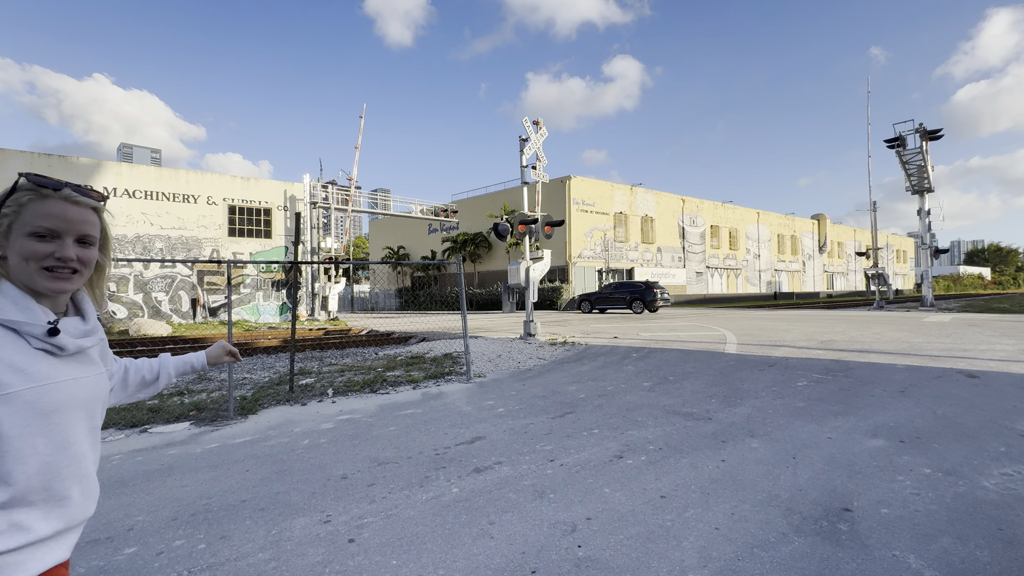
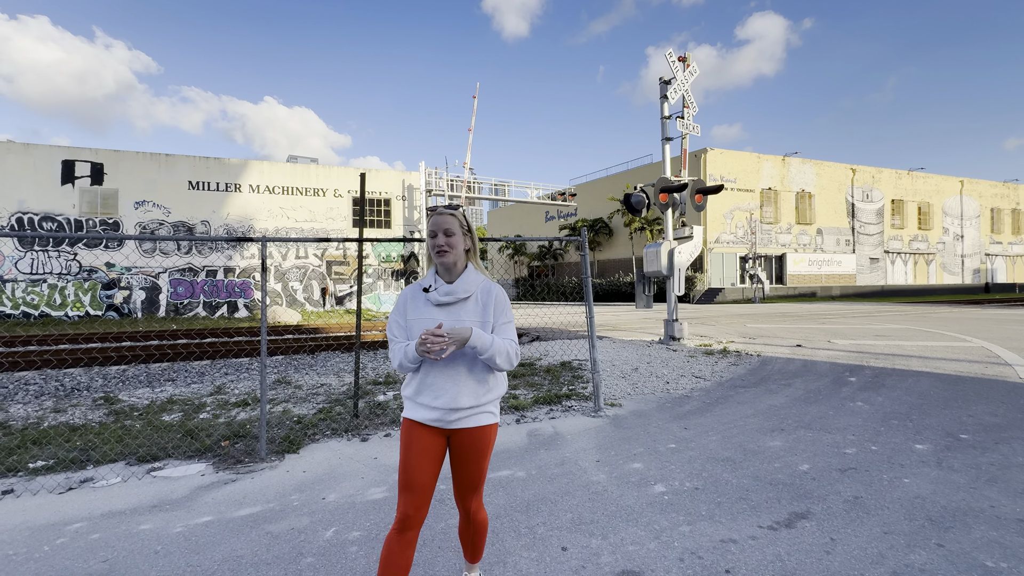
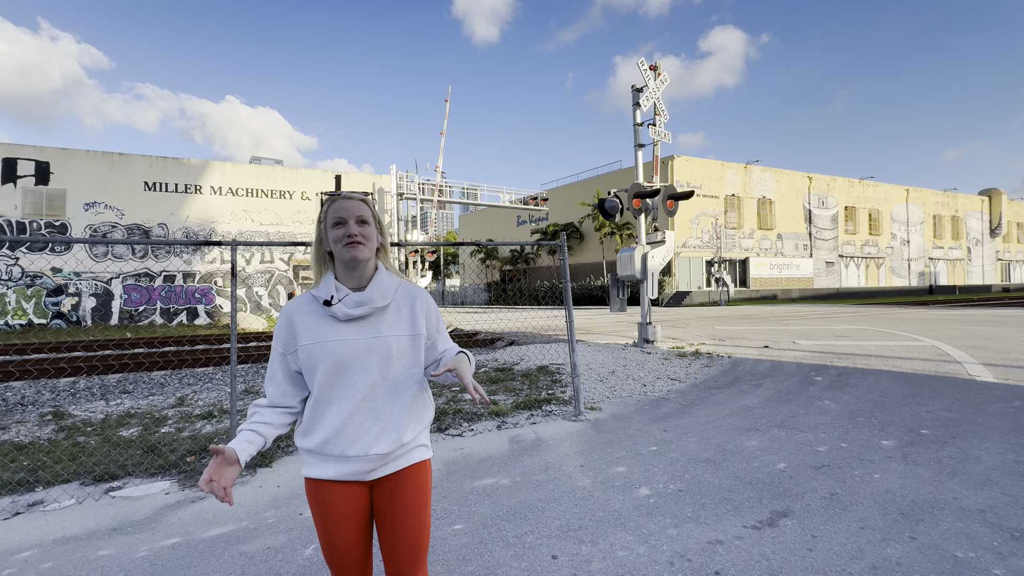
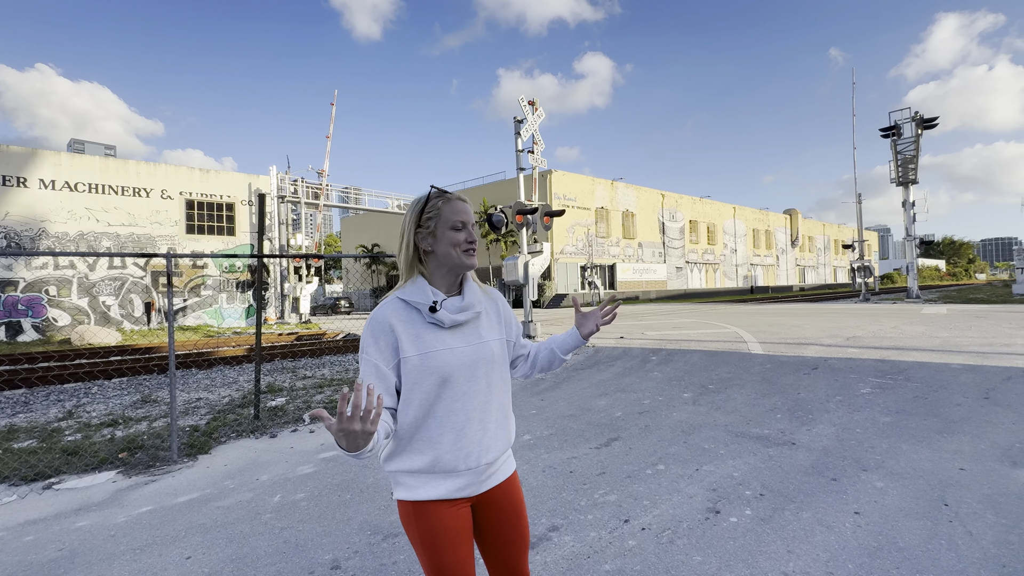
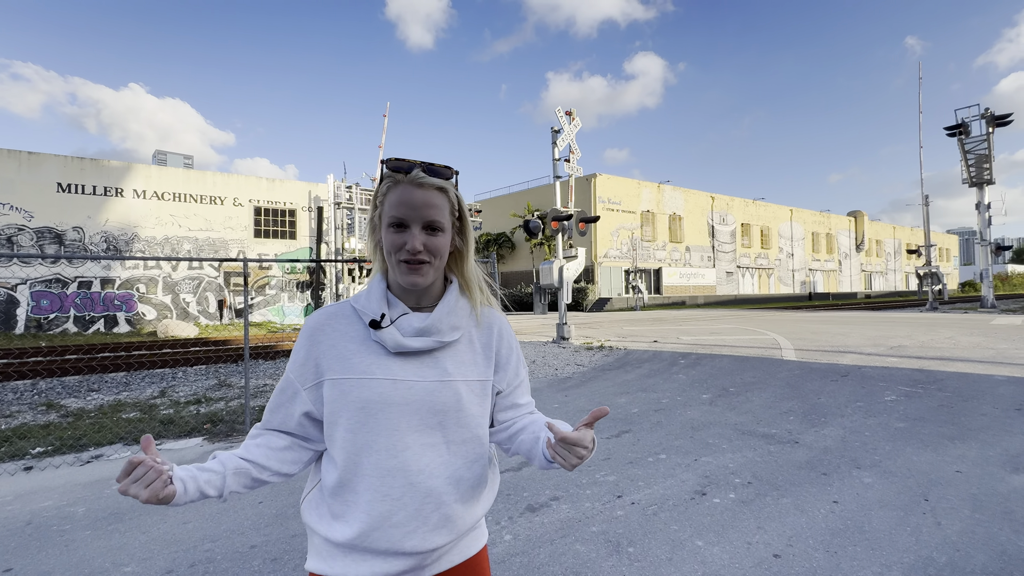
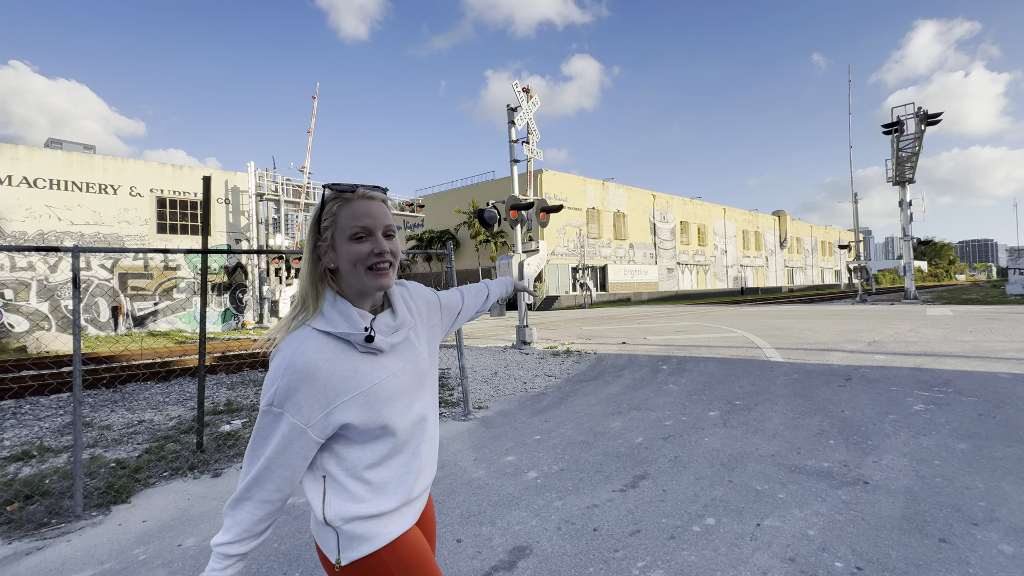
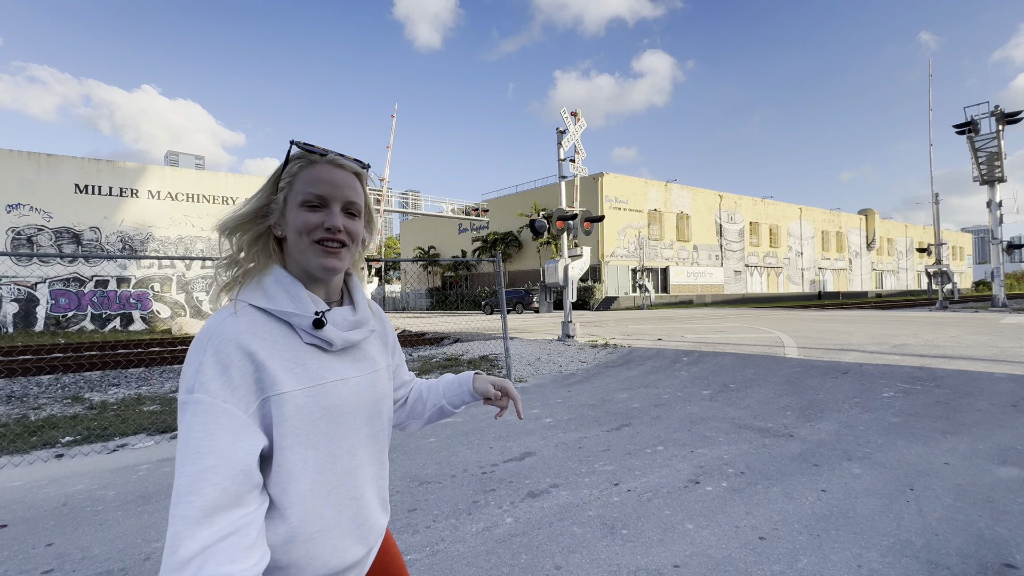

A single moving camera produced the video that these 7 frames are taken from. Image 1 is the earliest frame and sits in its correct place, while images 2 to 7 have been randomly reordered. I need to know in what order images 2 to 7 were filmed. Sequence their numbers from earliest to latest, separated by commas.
7, 5, 4, 6, 3, 2
